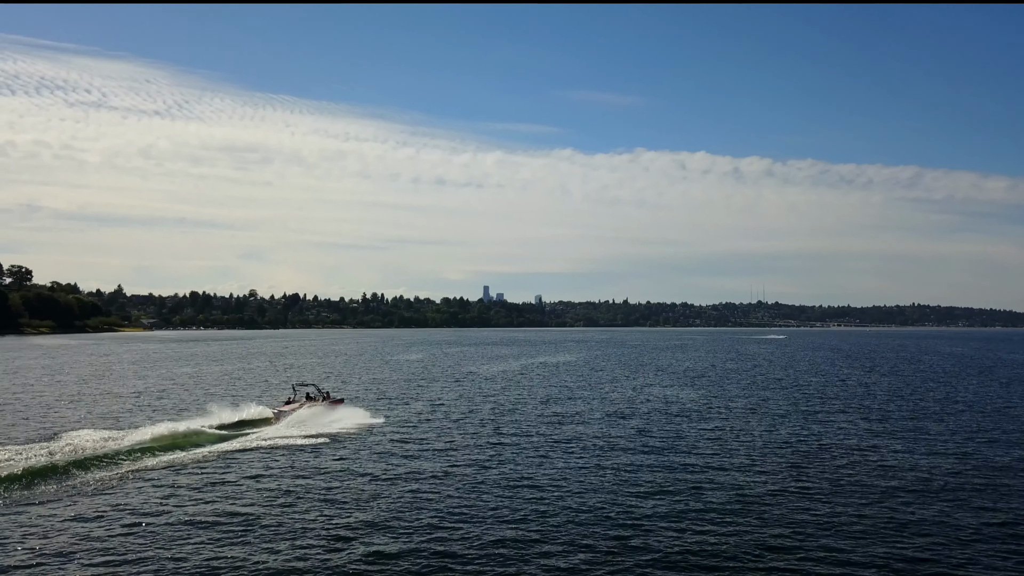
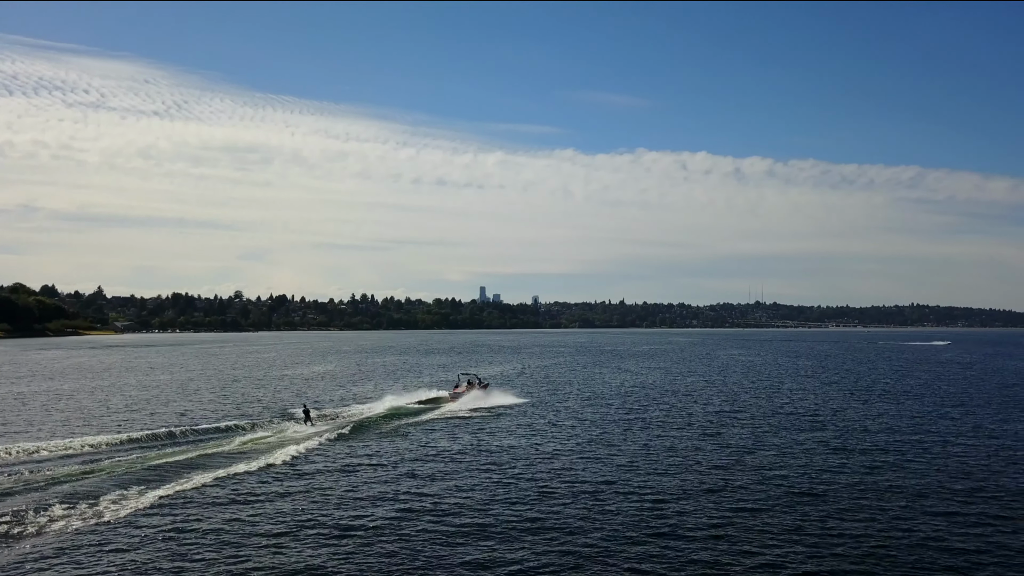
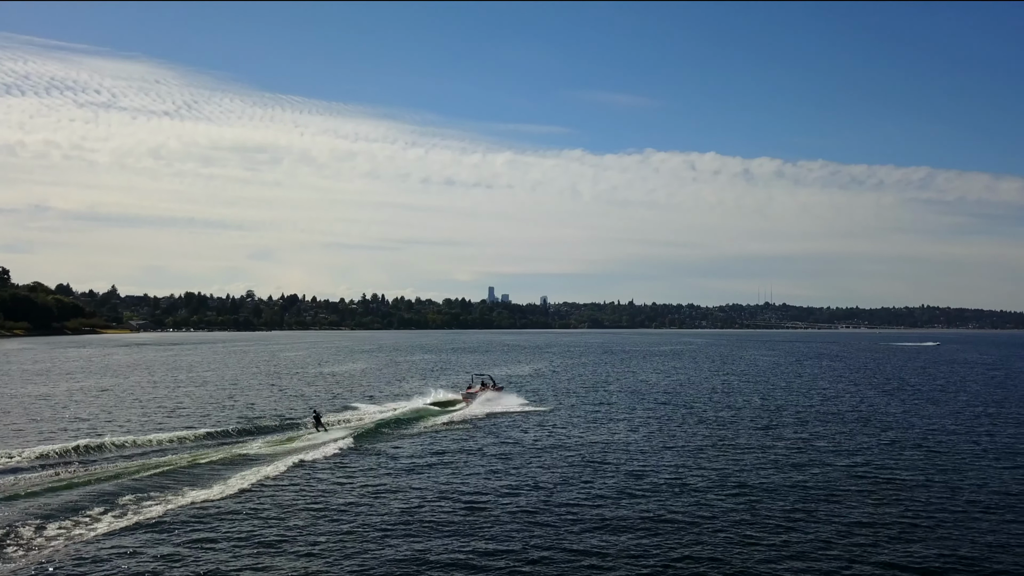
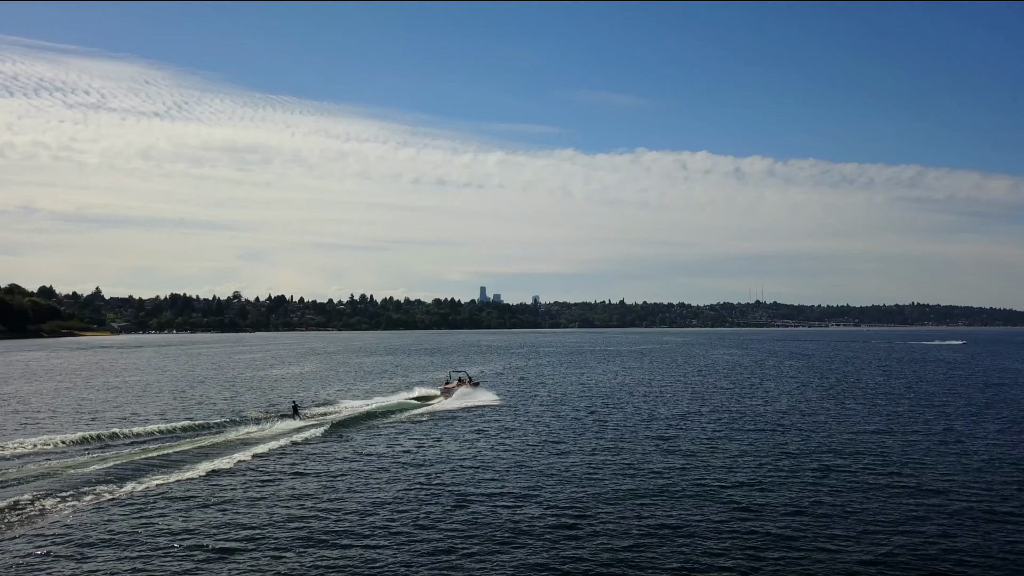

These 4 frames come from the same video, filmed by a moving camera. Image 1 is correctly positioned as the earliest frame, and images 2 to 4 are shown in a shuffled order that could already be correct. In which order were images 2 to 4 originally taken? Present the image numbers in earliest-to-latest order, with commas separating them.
3, 2, 4
